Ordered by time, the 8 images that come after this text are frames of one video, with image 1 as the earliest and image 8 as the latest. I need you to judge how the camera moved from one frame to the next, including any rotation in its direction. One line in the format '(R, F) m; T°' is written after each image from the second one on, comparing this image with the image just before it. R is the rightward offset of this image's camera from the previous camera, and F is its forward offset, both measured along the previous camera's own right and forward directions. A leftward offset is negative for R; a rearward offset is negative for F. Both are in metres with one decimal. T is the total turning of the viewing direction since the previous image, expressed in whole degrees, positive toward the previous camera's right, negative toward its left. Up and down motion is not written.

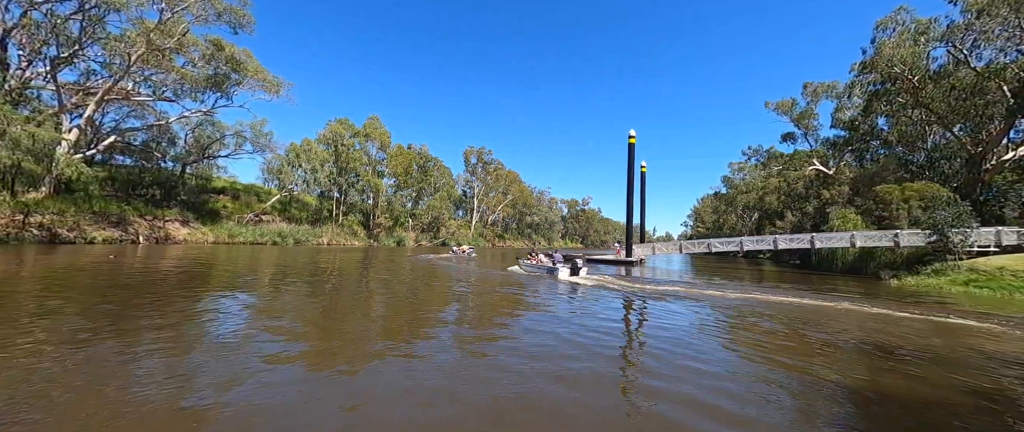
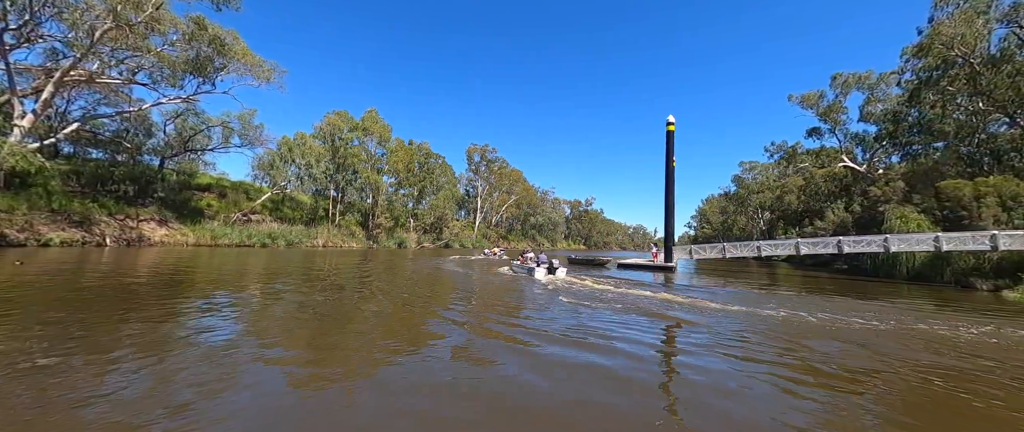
(-1.2, +2.7) m; 0°
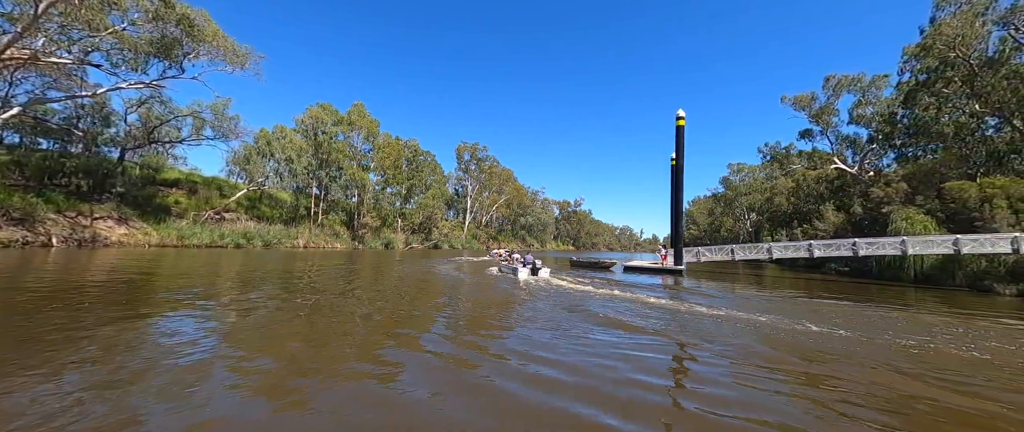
(-0.6, +1.4) m; +2°
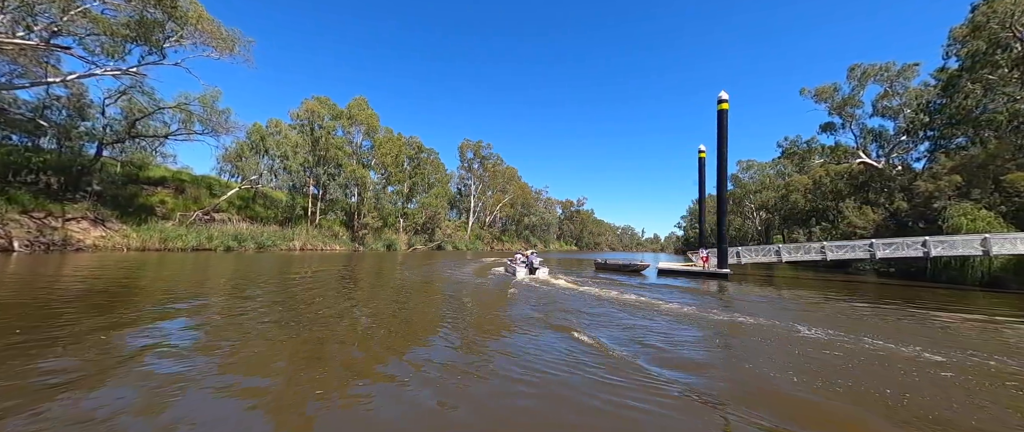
(-0.9, +2.0) m; 0°
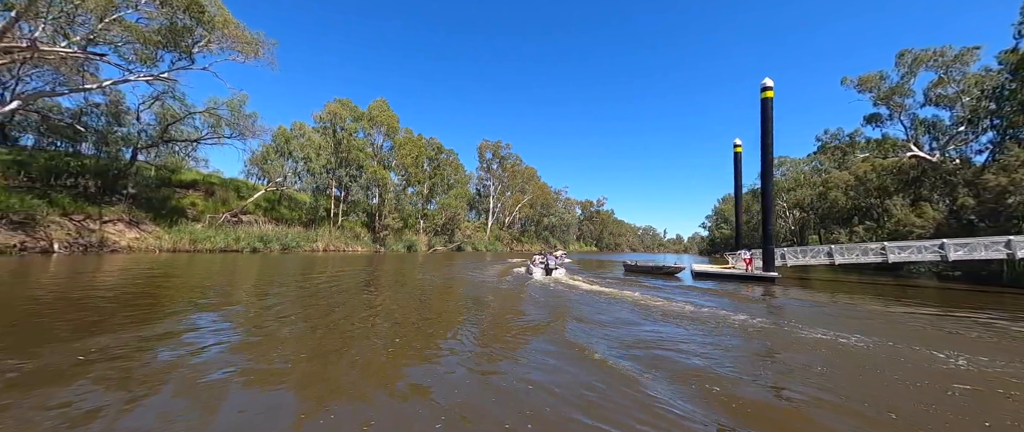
(-0.3, +0.6) m; -3°
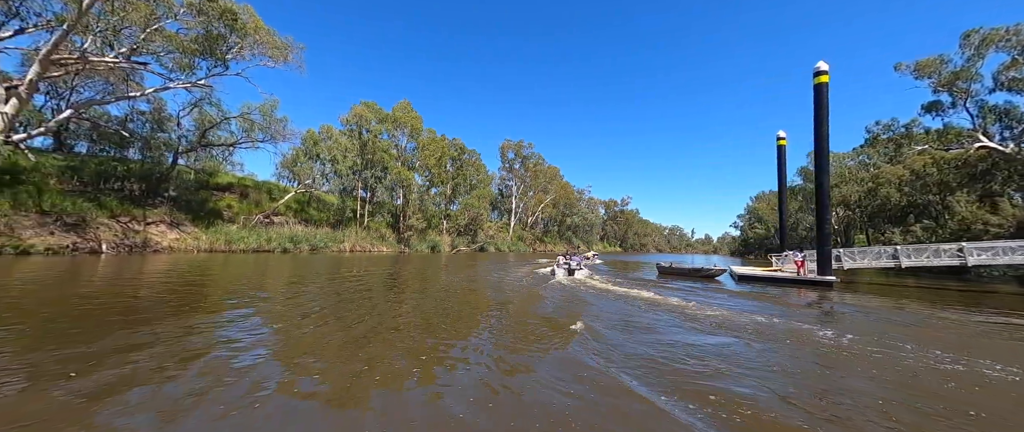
(-0.2, +0.4) m; -4°
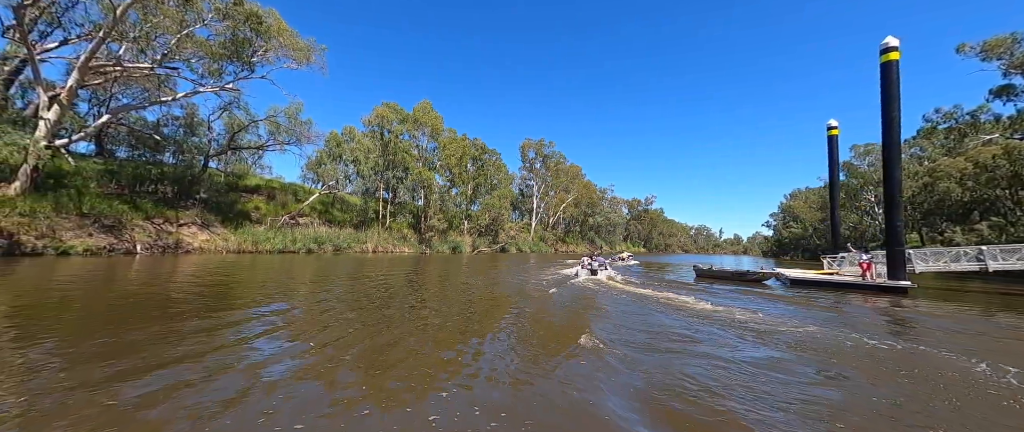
(-0.2, +0.7) m; -3°
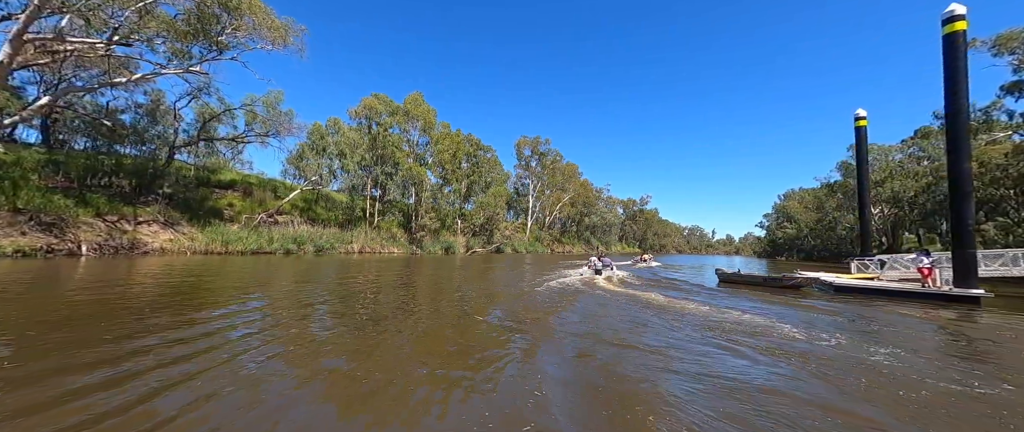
(-0.2, +1.8) m; +1°
